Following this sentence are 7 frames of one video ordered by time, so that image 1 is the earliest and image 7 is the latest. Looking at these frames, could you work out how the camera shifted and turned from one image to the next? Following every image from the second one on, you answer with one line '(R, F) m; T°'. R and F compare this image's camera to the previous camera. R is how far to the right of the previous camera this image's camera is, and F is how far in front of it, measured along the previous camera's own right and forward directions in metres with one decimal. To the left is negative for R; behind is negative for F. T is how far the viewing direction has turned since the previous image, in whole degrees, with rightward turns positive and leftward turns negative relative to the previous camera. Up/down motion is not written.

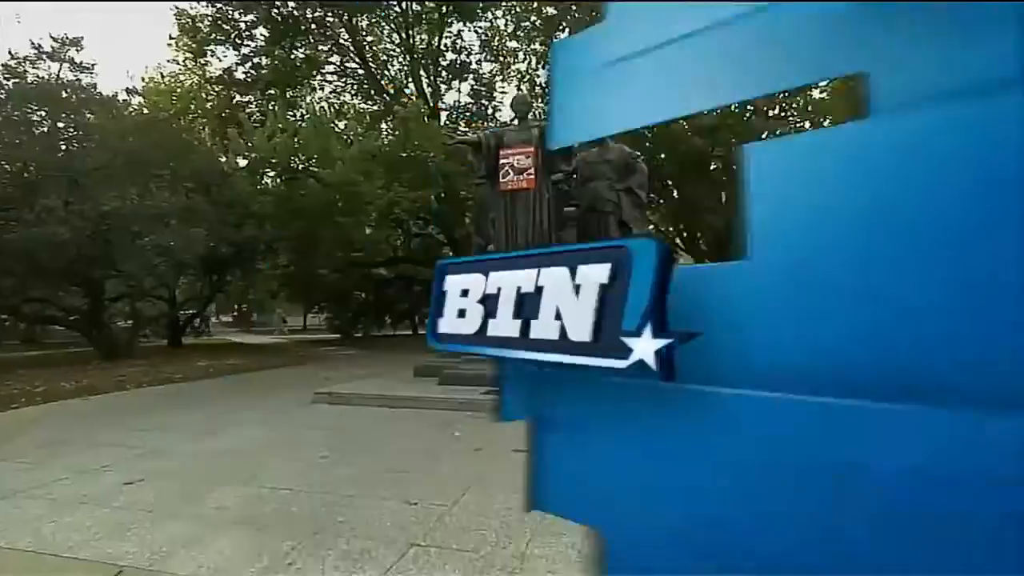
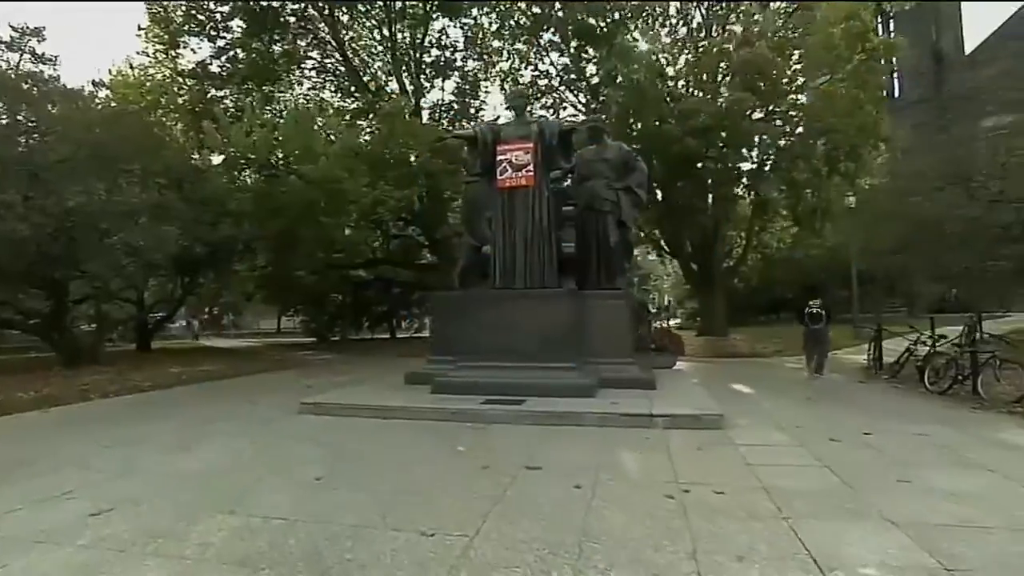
(-0.4, +0.6) m; +2°
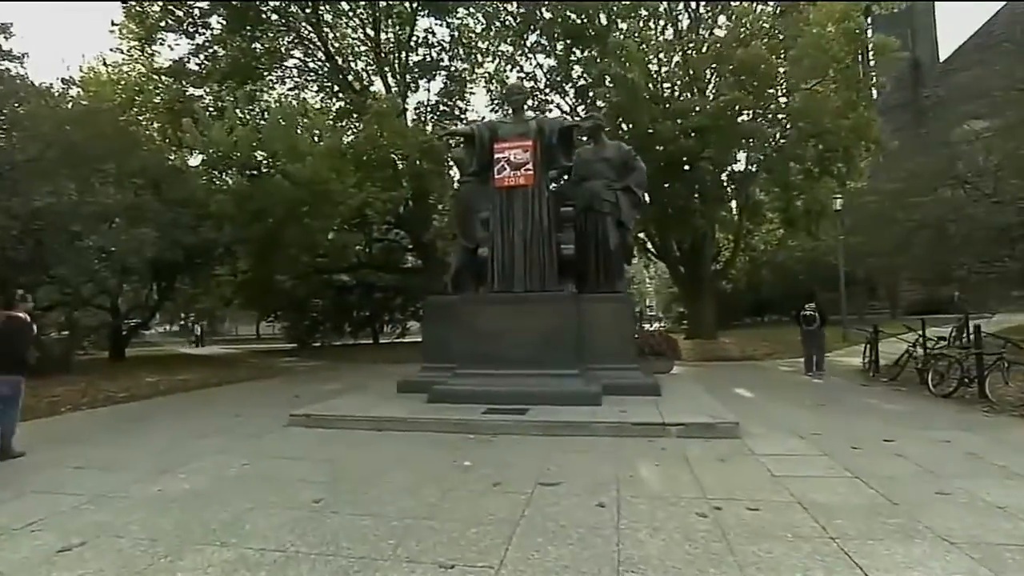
(-0.3, +0.4) m; +2°
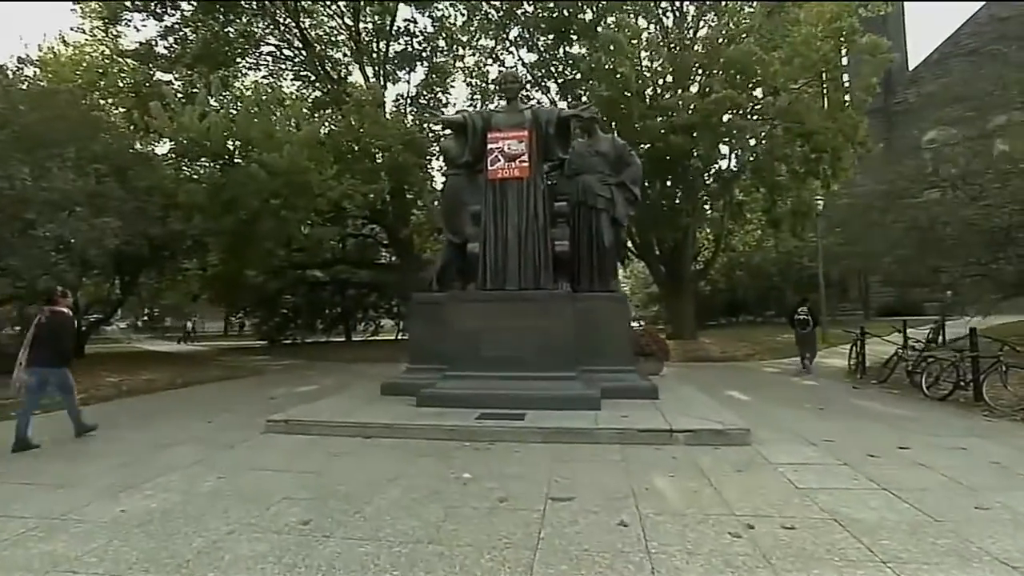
(-0.3, +0.5) m; +2°
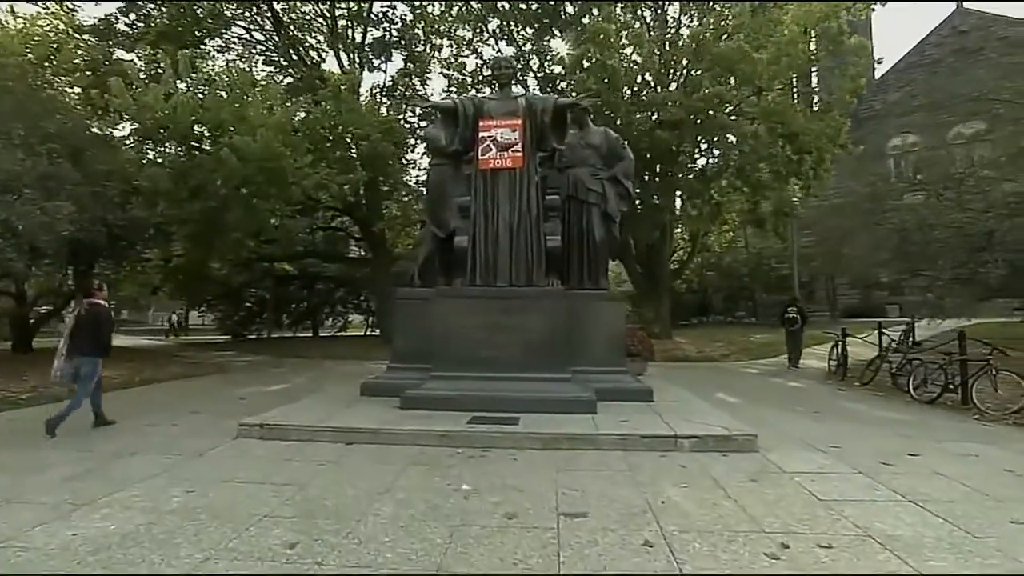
(-0.3, +0.5) m; +3°
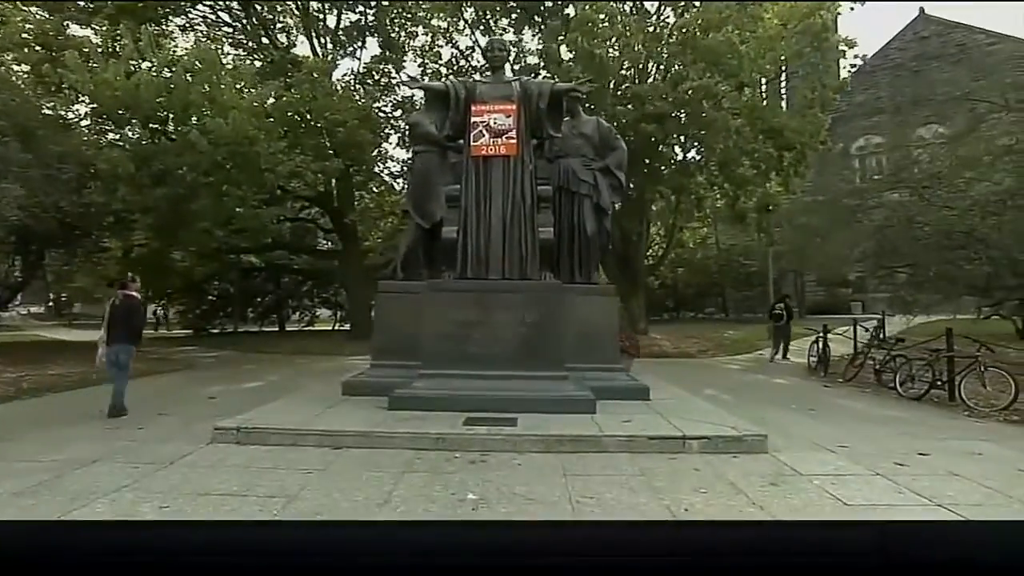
(-0.4, +0.4) m; +3°
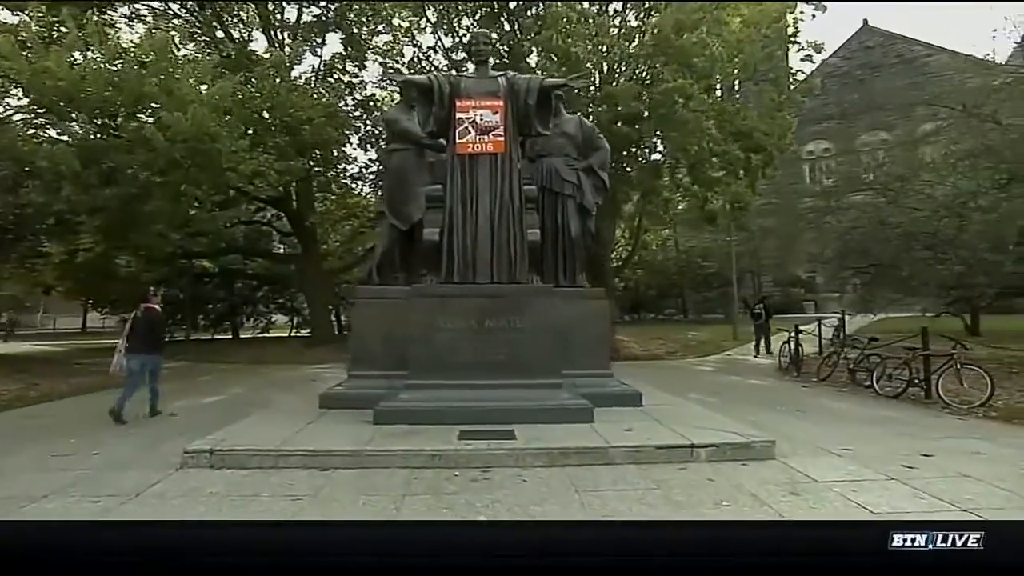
(-0.4, +0.4) m; +4°
